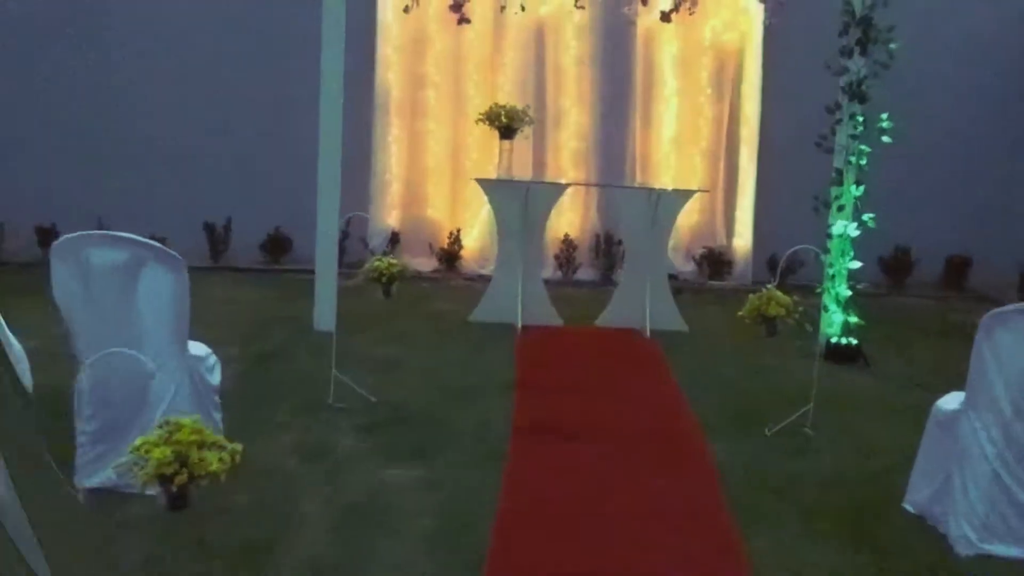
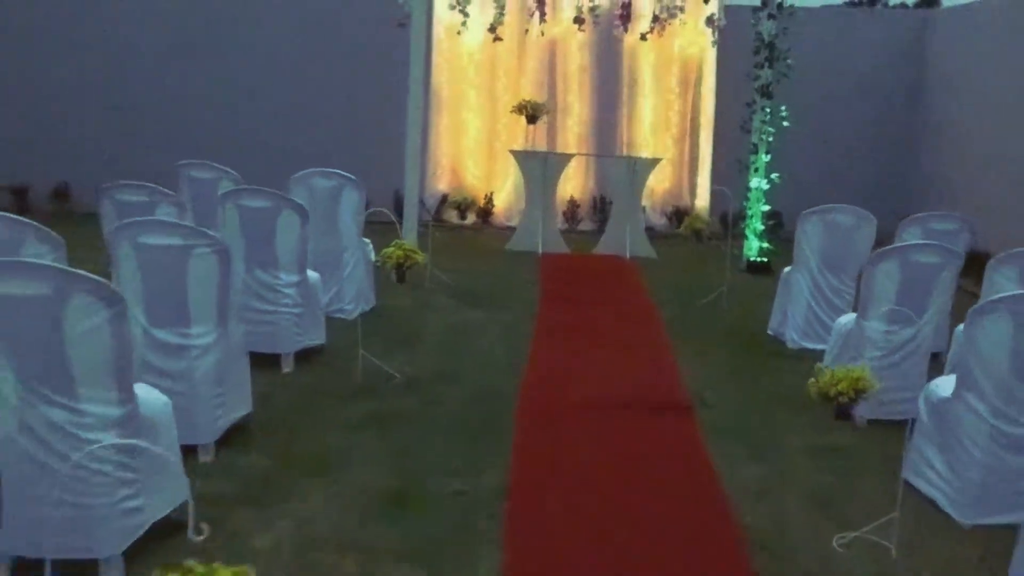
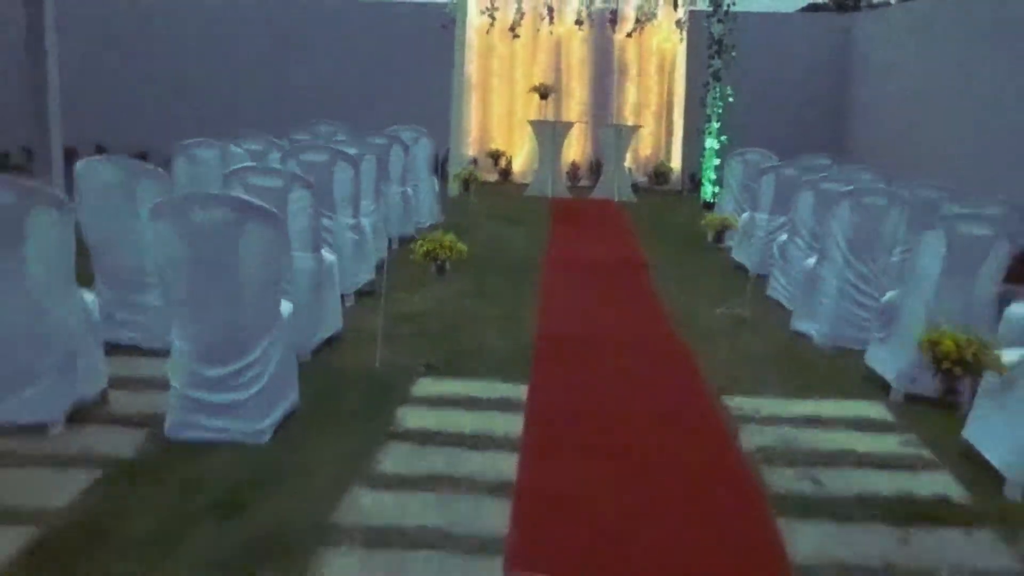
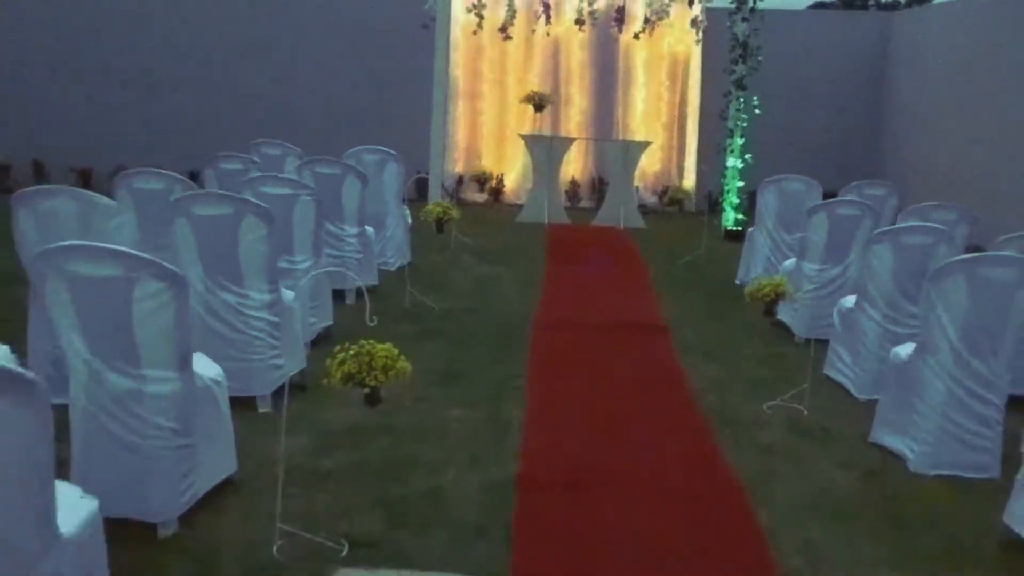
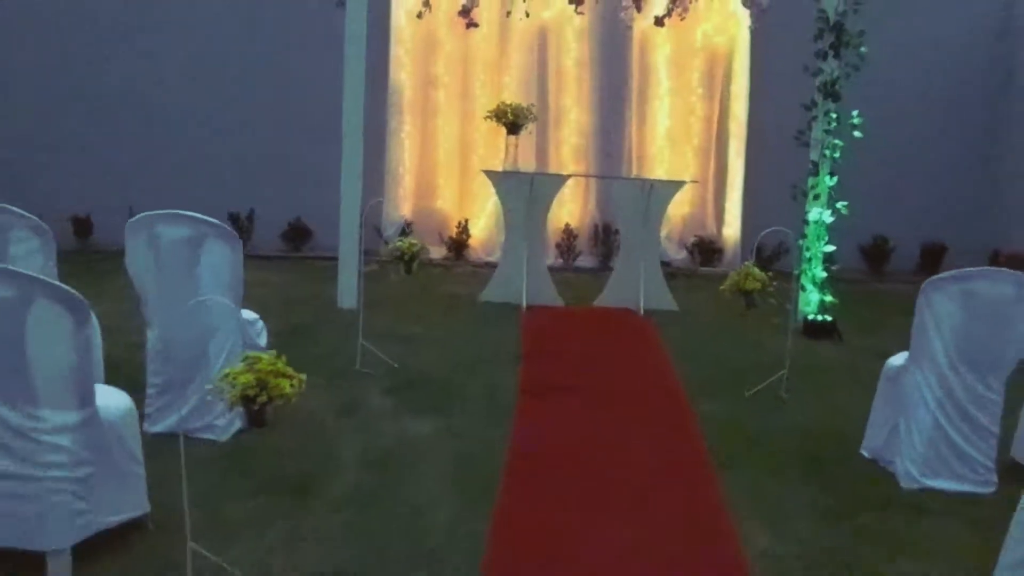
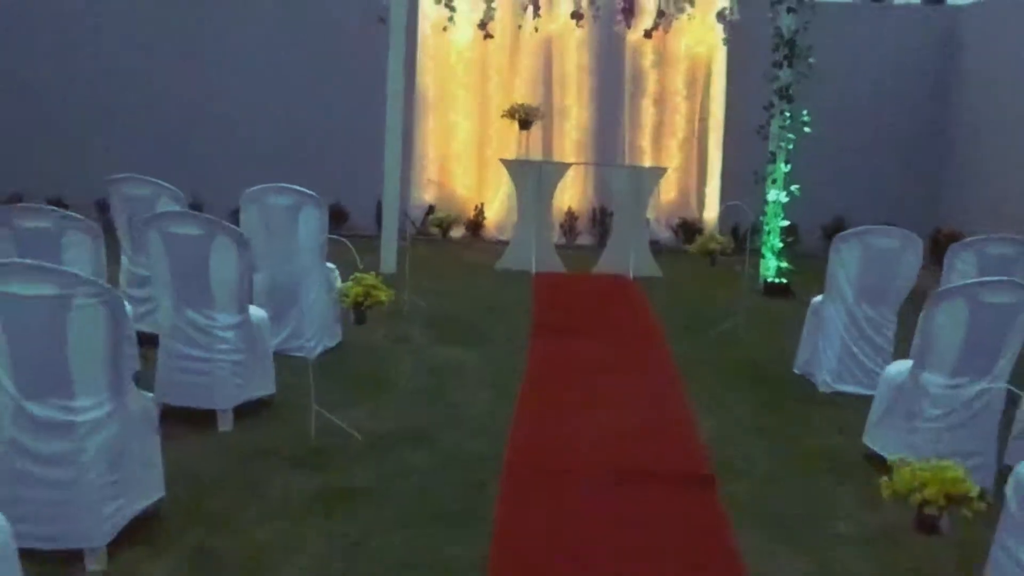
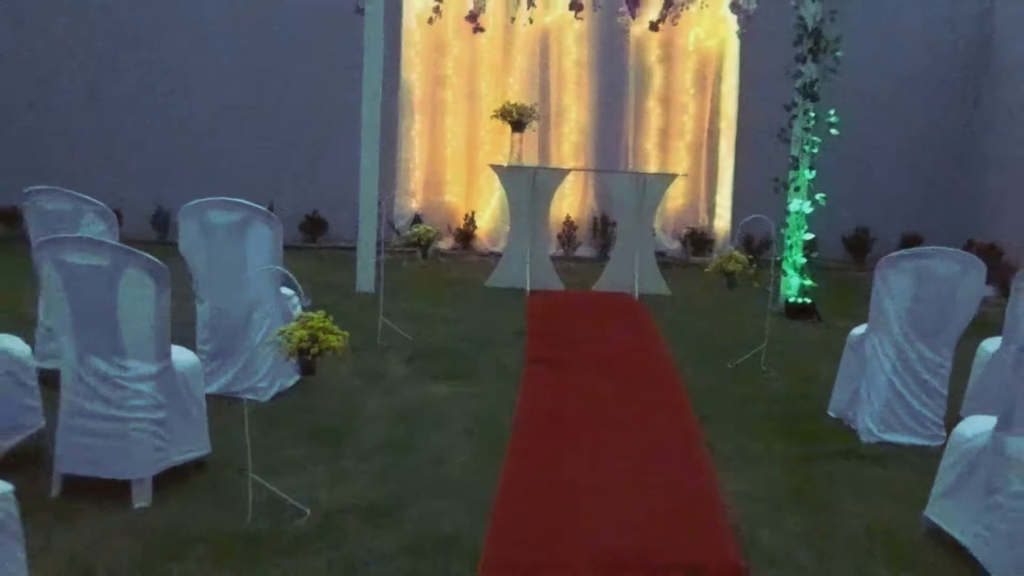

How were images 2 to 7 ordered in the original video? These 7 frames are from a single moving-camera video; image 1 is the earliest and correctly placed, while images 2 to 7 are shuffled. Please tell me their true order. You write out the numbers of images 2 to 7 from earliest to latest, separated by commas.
5, 7, 6, 2, 4, 3
